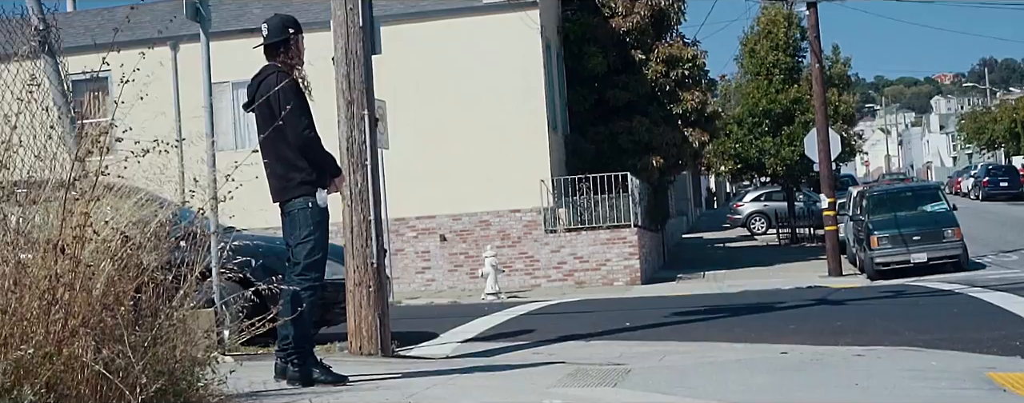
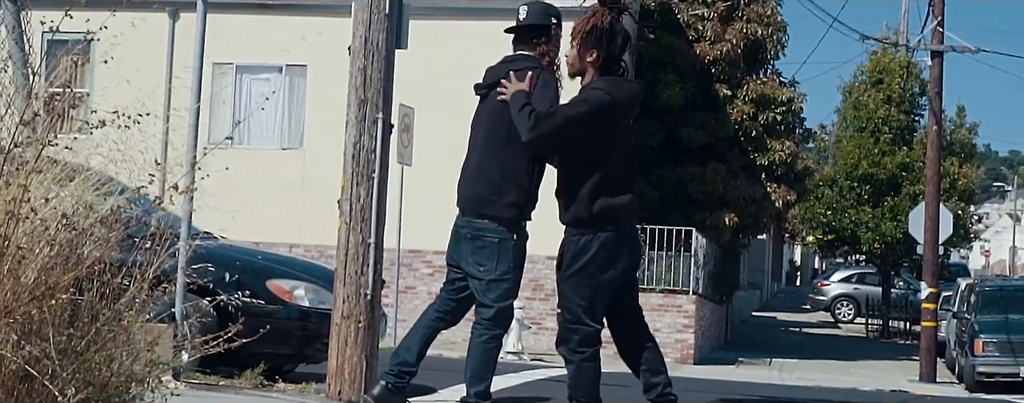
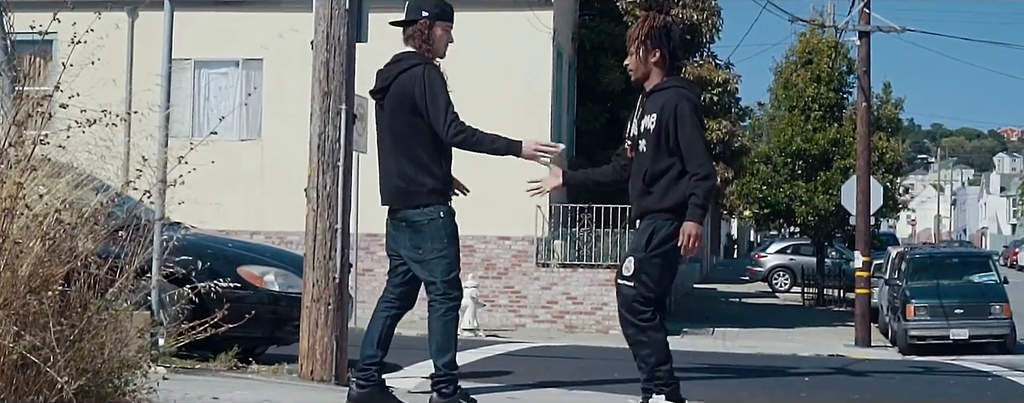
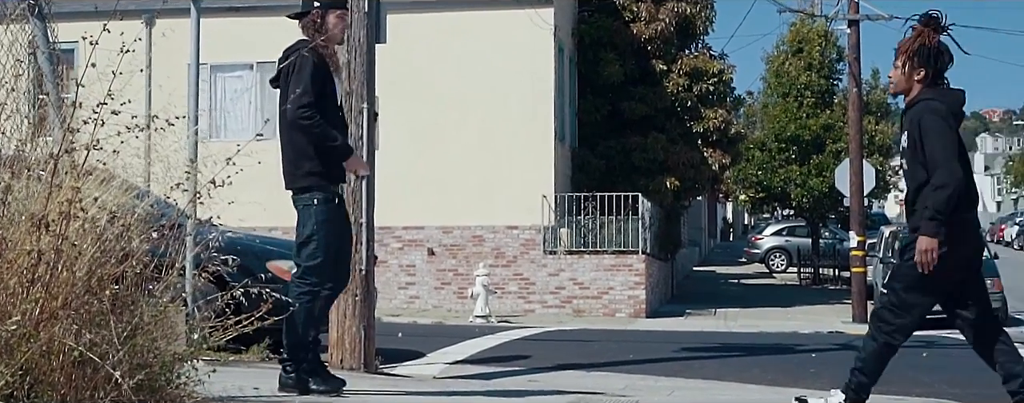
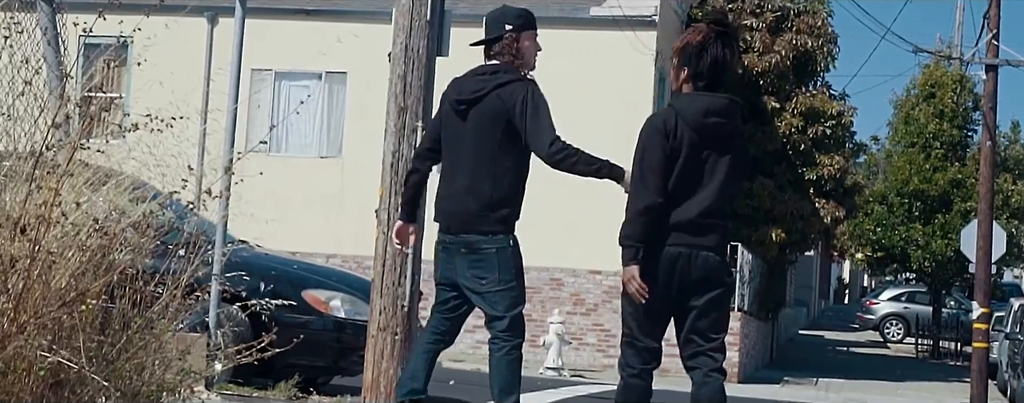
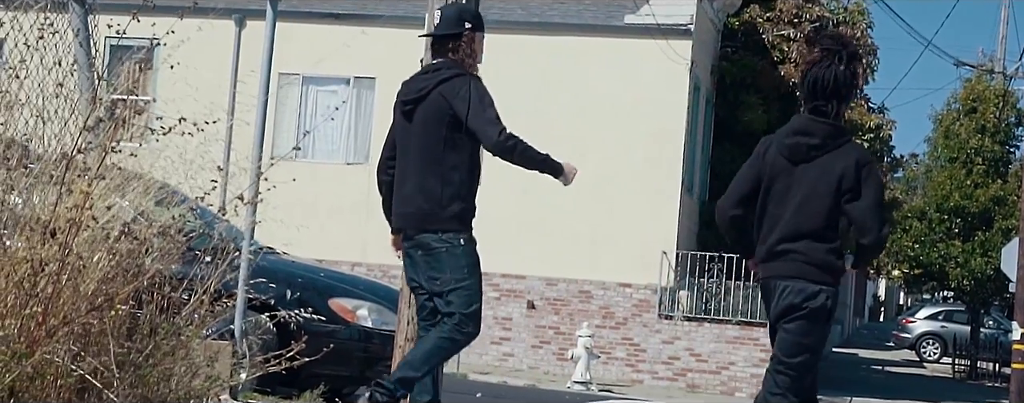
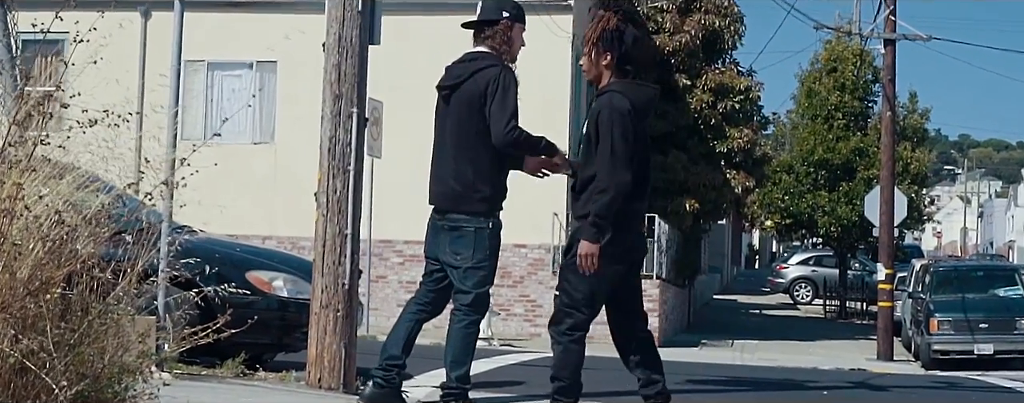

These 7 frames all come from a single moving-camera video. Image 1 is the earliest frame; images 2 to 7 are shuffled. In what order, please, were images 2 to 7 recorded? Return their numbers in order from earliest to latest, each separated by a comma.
4, 3, 7, 2, 5, 6
